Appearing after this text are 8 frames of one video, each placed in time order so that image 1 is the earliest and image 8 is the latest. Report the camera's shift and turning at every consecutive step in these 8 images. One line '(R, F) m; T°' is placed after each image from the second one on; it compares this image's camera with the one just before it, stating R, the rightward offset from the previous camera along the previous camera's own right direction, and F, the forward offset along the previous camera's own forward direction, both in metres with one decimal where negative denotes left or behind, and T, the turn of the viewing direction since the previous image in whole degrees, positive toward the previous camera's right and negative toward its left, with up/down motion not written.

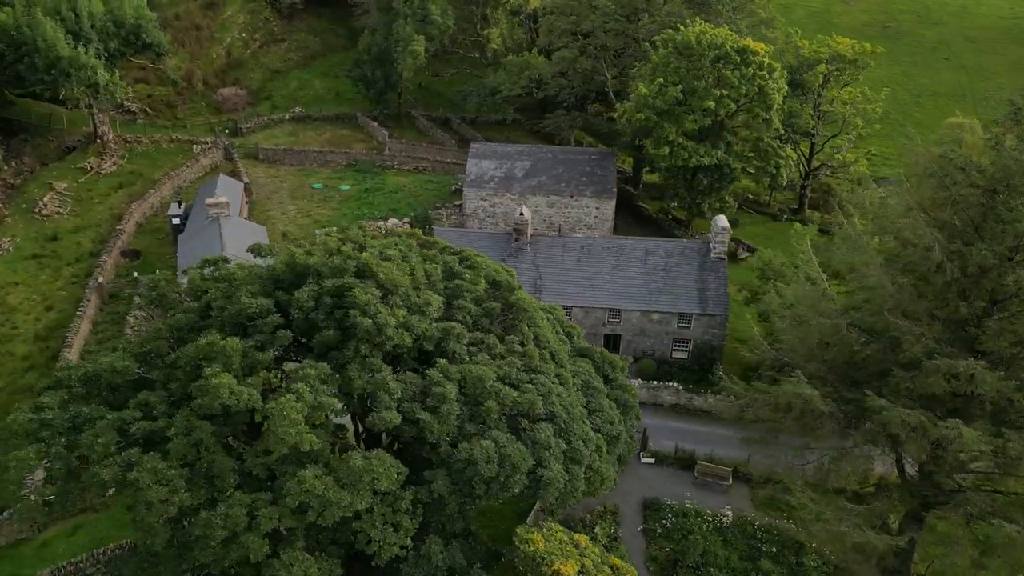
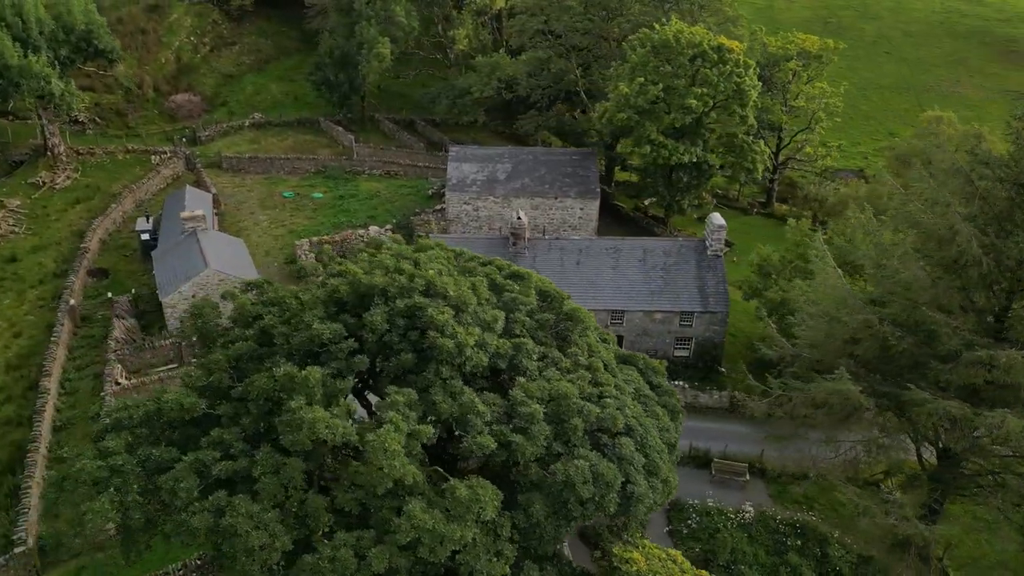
(-2.4, +0.5) m; +5°
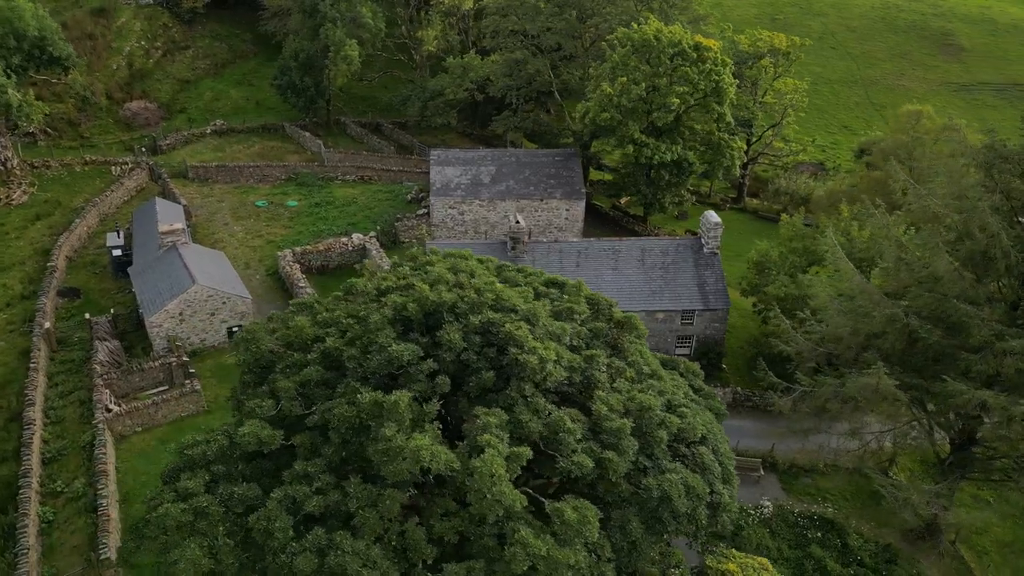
(-2.2, +0.4) m; +4°
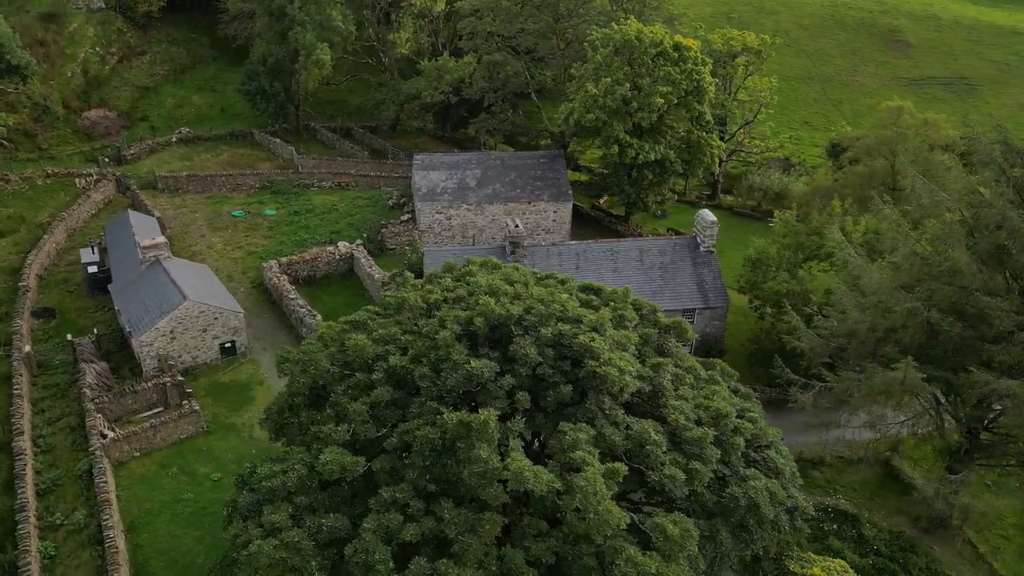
(-2.0, +0.4) m; +4°
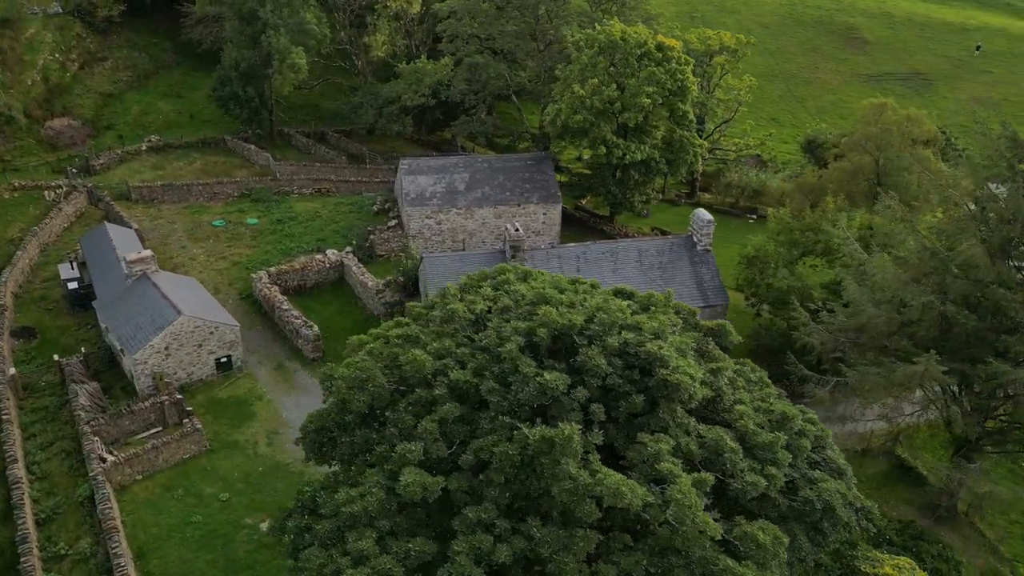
(-1.7, +0.3) m; +3°
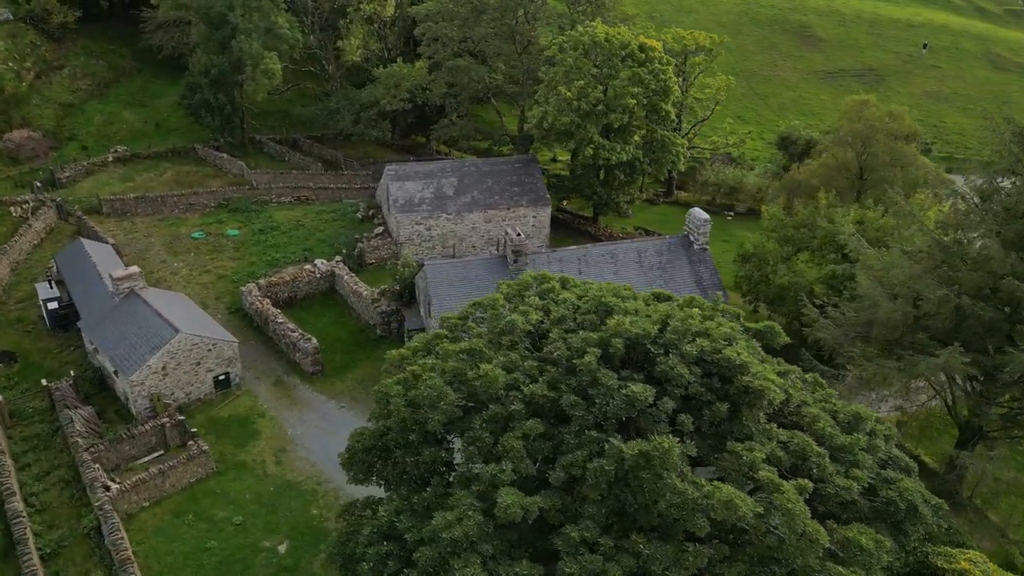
(-1.9, +0.3) m; +4°
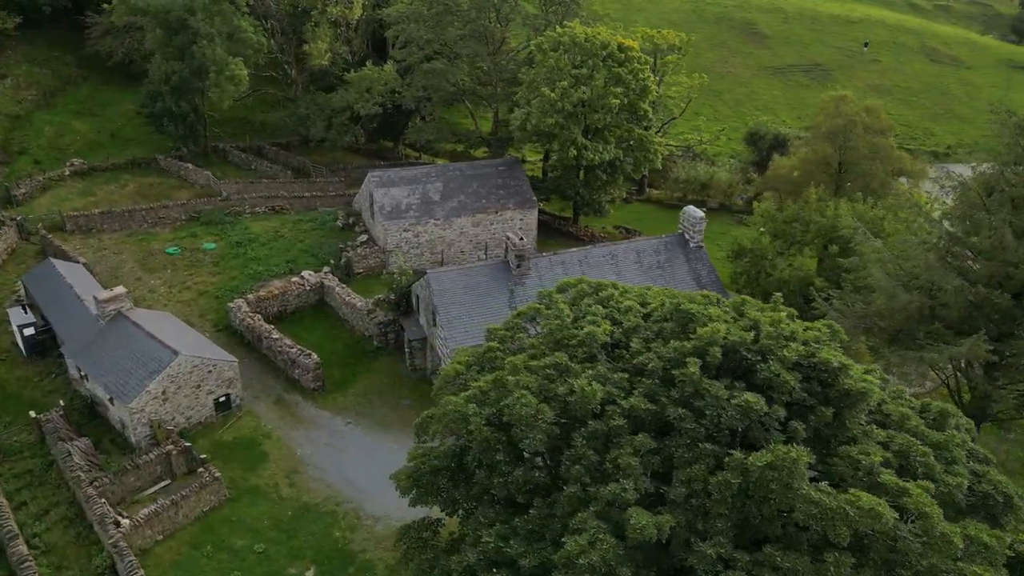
(-2.4, +0.4) m; +5°
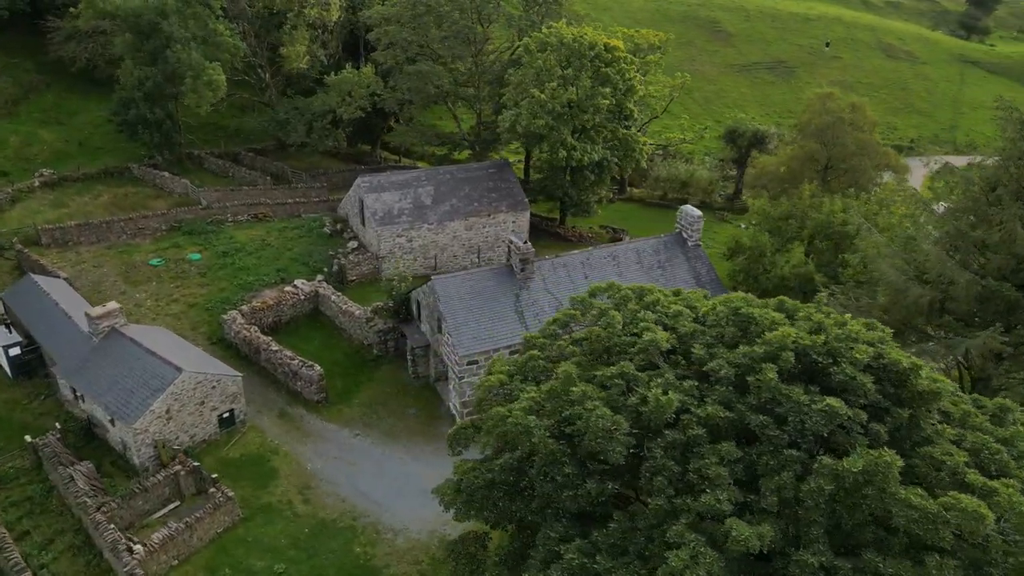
(-1.7, +0.3) m; +3°
